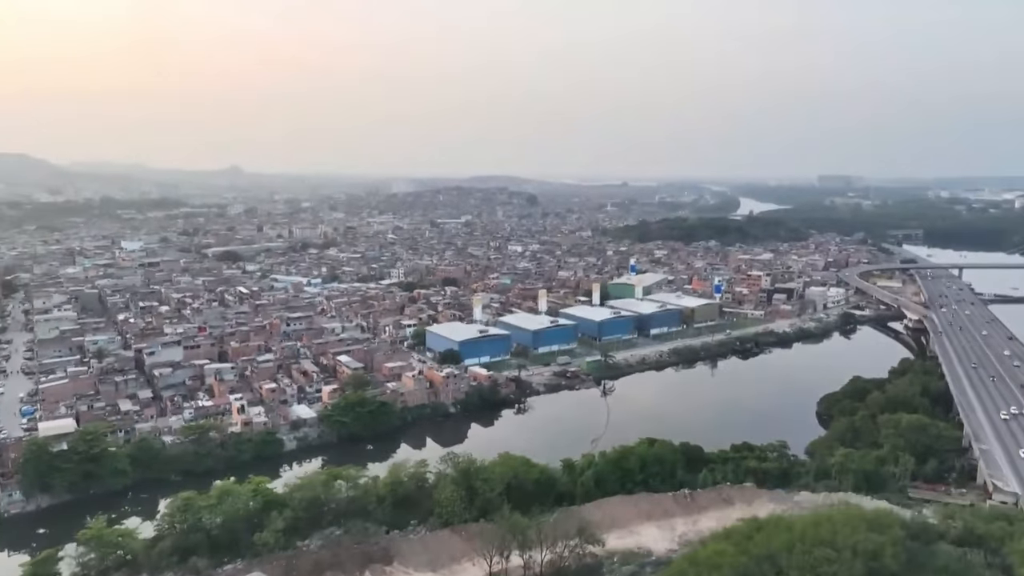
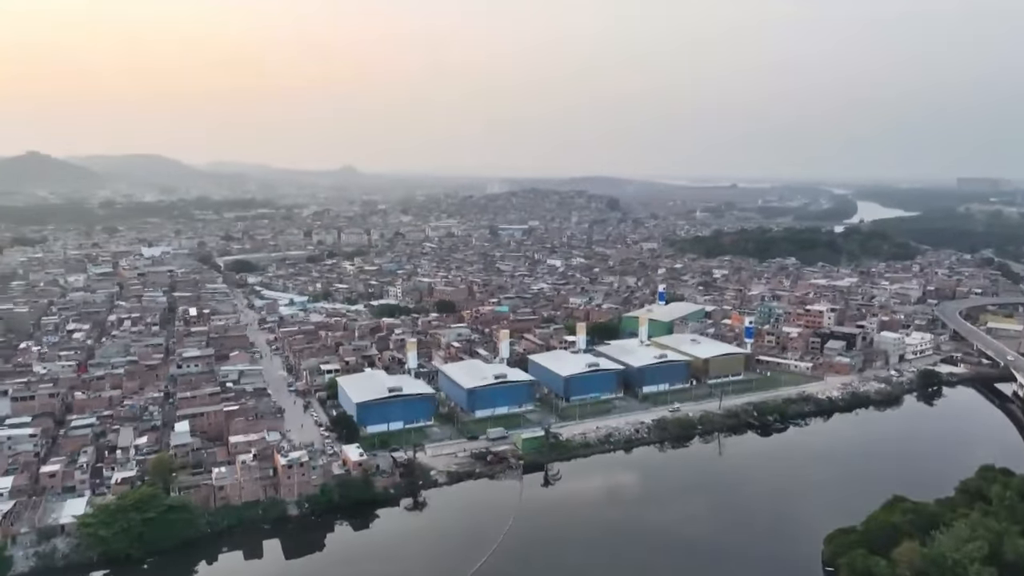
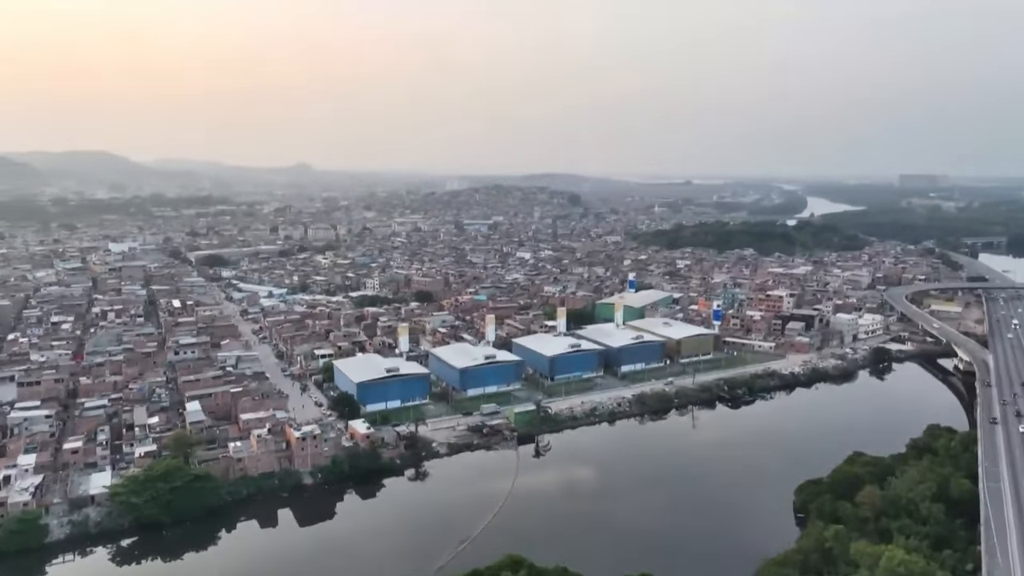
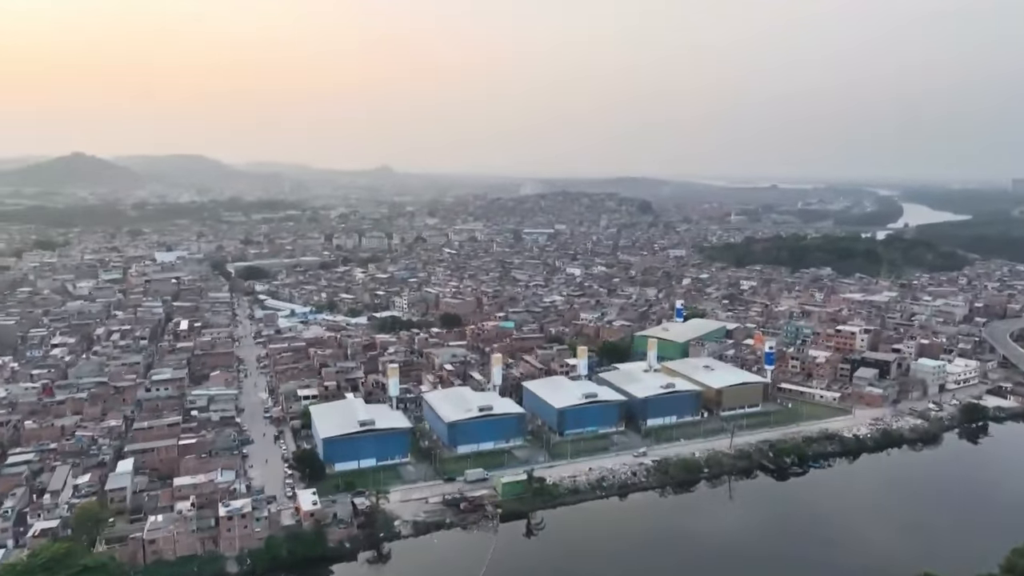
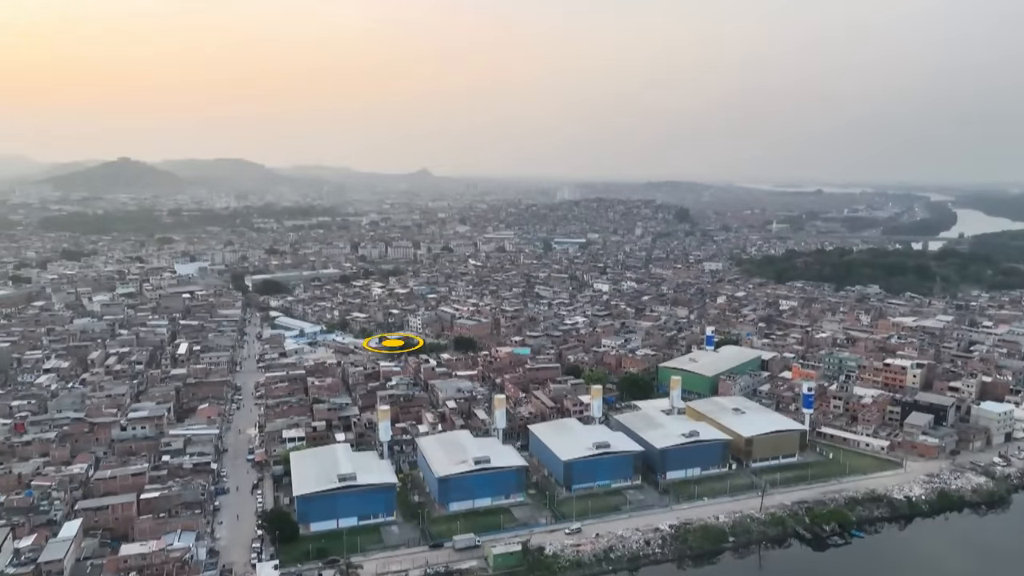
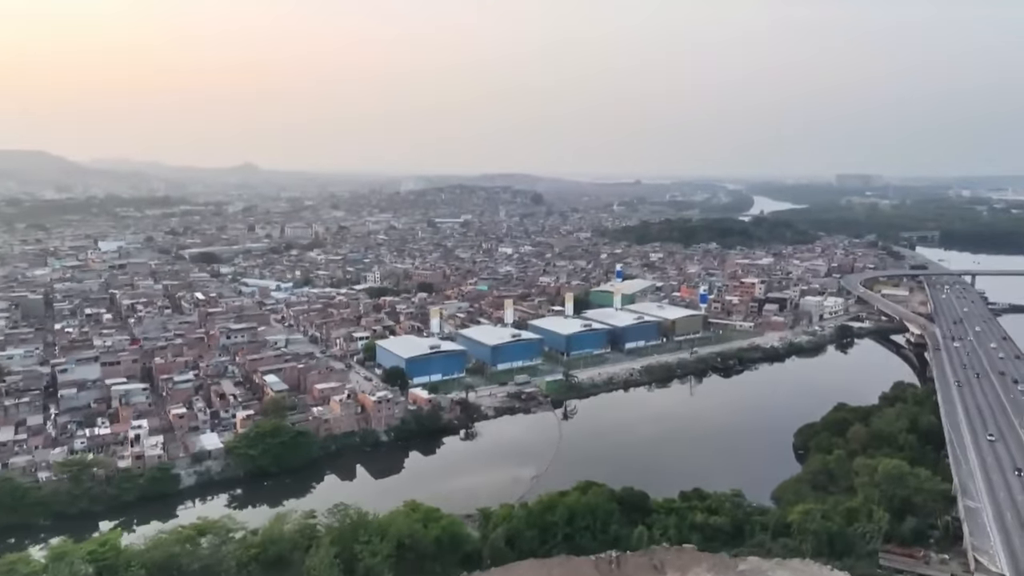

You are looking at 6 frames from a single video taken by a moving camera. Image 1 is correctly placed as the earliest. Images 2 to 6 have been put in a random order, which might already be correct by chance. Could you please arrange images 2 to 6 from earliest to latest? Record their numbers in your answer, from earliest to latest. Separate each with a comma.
6, 3, 2, 4, 5
